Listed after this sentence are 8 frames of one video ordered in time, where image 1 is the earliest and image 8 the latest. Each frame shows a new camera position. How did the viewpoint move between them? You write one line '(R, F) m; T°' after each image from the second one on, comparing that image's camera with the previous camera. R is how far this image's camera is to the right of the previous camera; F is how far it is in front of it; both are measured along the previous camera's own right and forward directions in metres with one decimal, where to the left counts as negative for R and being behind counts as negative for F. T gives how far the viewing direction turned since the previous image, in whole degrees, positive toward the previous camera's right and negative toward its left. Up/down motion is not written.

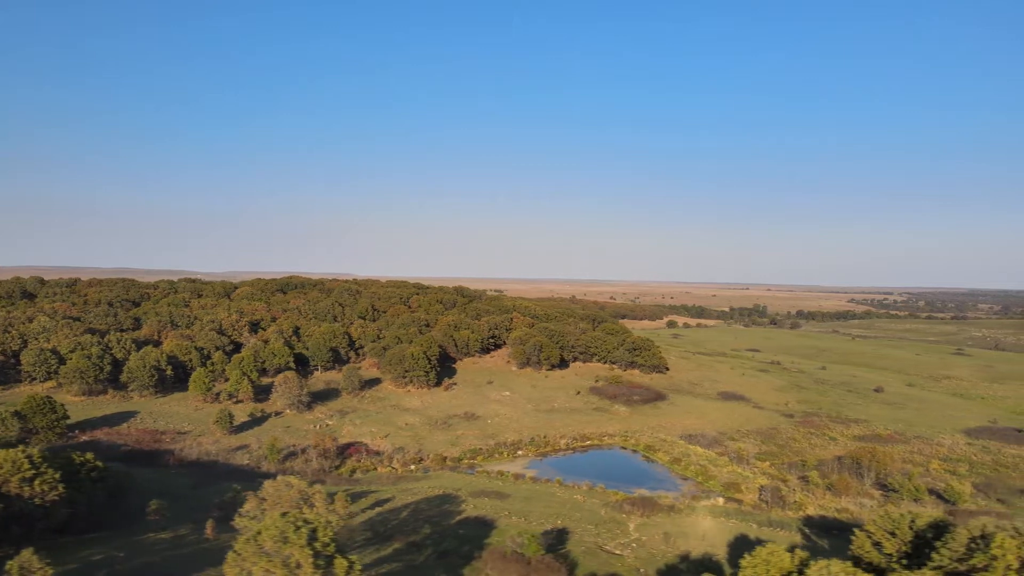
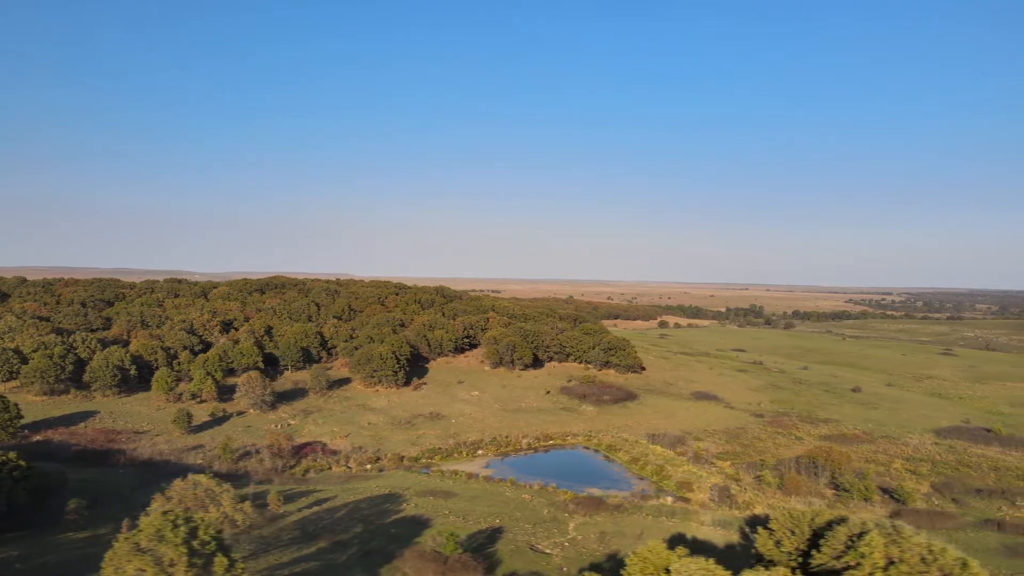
(+2.1, 0.0) m; 0°
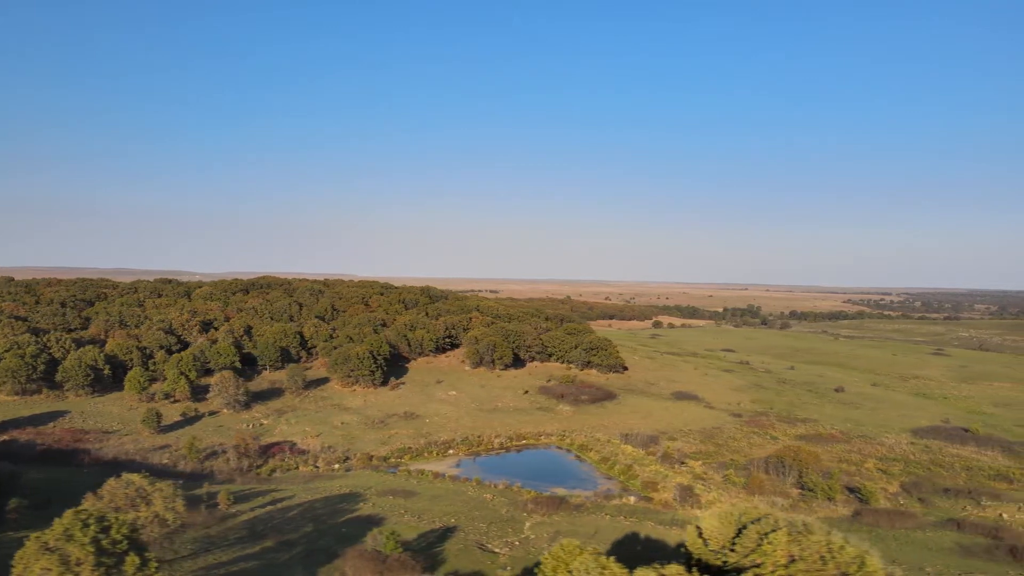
(+1.5, 0.0) m; 0°
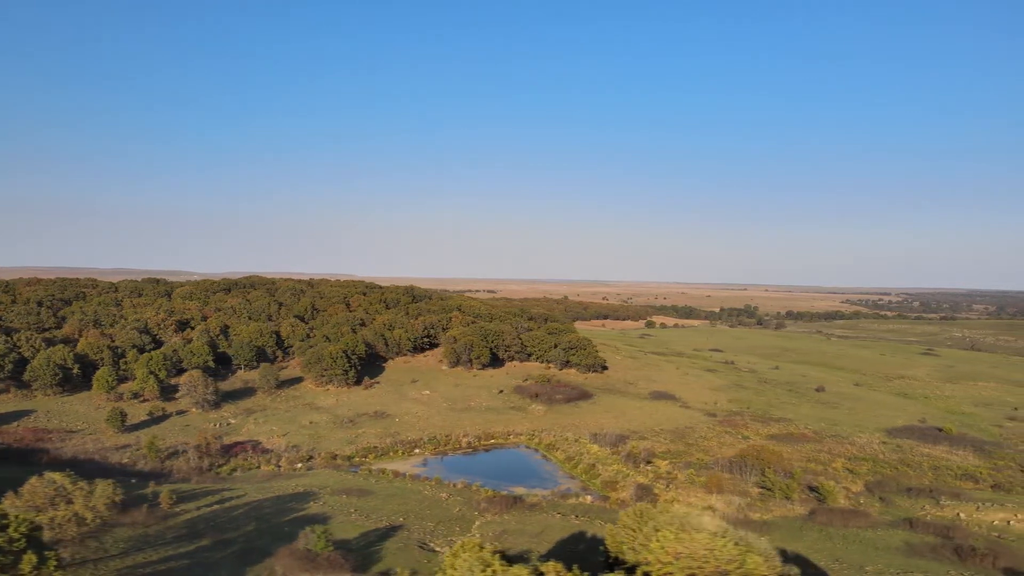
(+1.8, 0.0) m; 0°
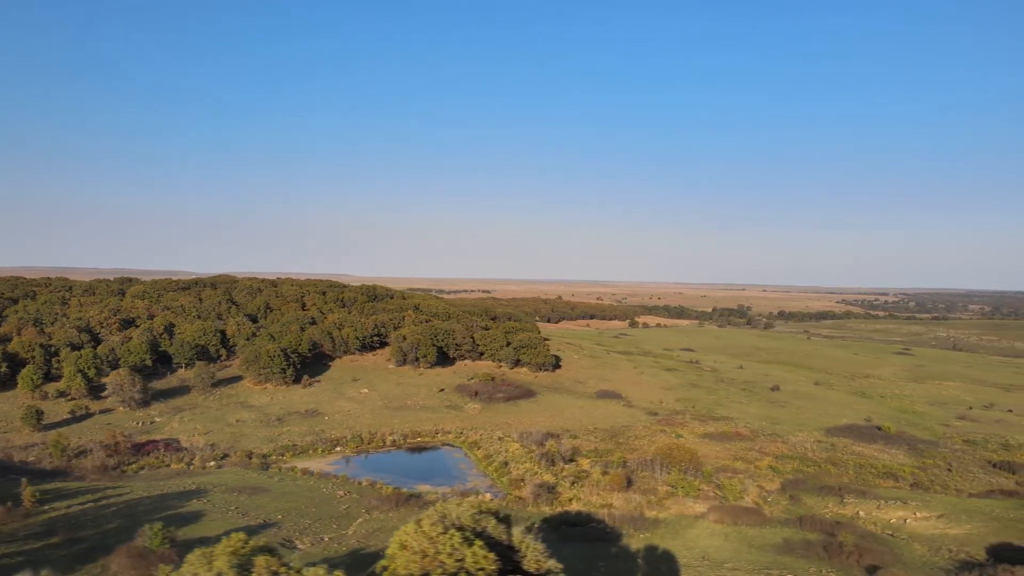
(+4.1, +0.1) m; 0°
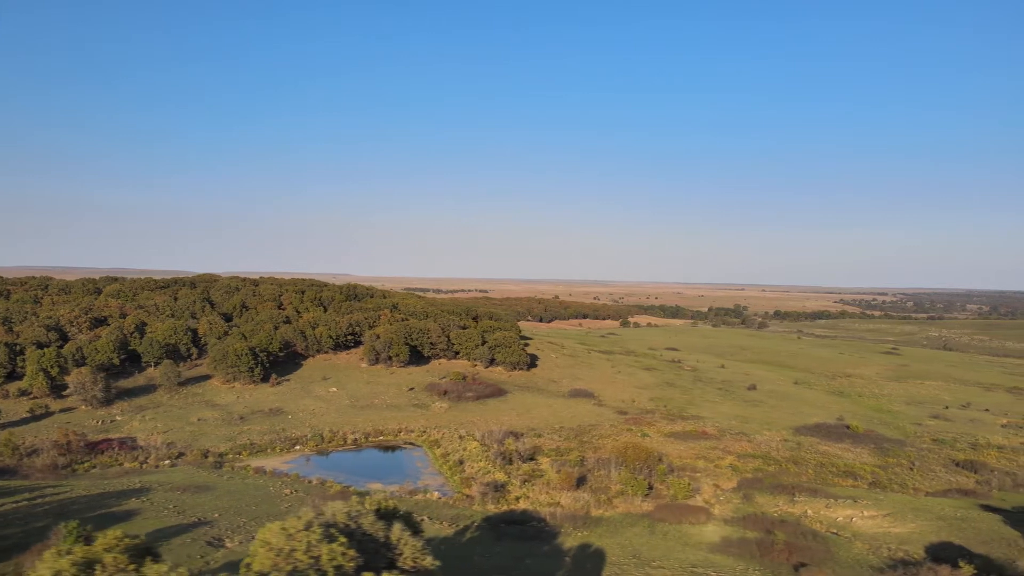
(+2.1, 0.0) m; 0°
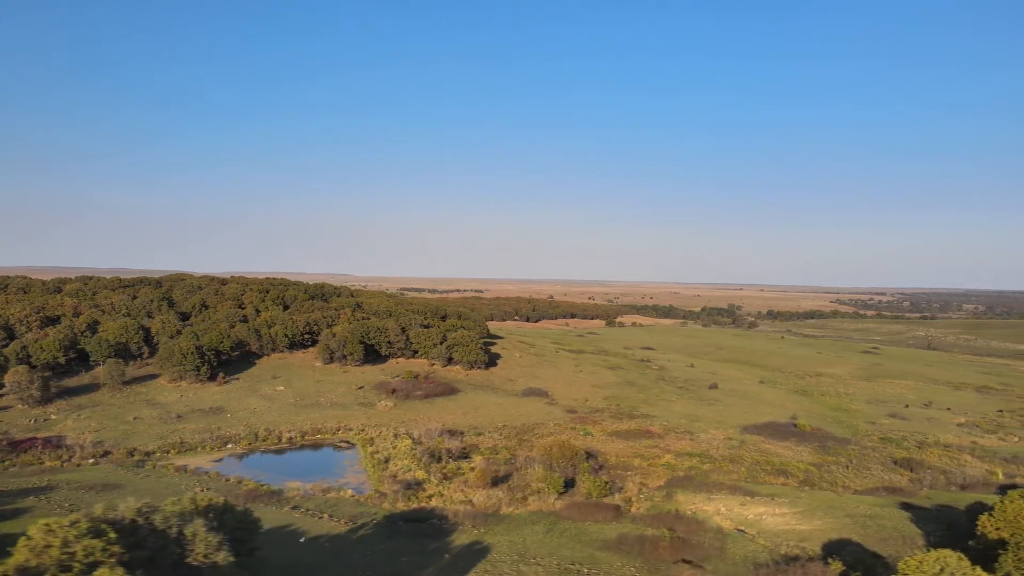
(+3.5, 0.0) m; 0°
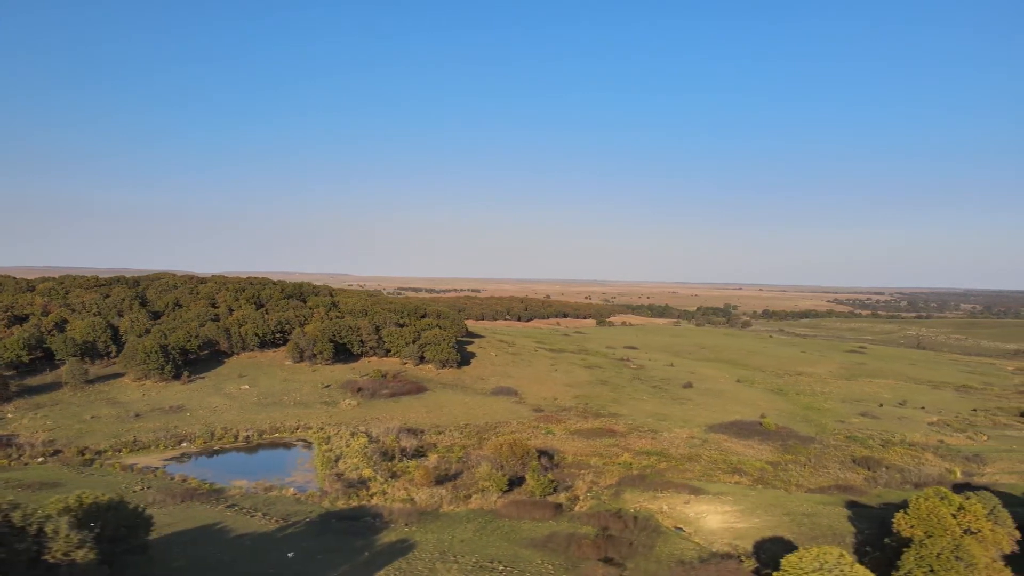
(+2.4, 0.0) m; 0°
